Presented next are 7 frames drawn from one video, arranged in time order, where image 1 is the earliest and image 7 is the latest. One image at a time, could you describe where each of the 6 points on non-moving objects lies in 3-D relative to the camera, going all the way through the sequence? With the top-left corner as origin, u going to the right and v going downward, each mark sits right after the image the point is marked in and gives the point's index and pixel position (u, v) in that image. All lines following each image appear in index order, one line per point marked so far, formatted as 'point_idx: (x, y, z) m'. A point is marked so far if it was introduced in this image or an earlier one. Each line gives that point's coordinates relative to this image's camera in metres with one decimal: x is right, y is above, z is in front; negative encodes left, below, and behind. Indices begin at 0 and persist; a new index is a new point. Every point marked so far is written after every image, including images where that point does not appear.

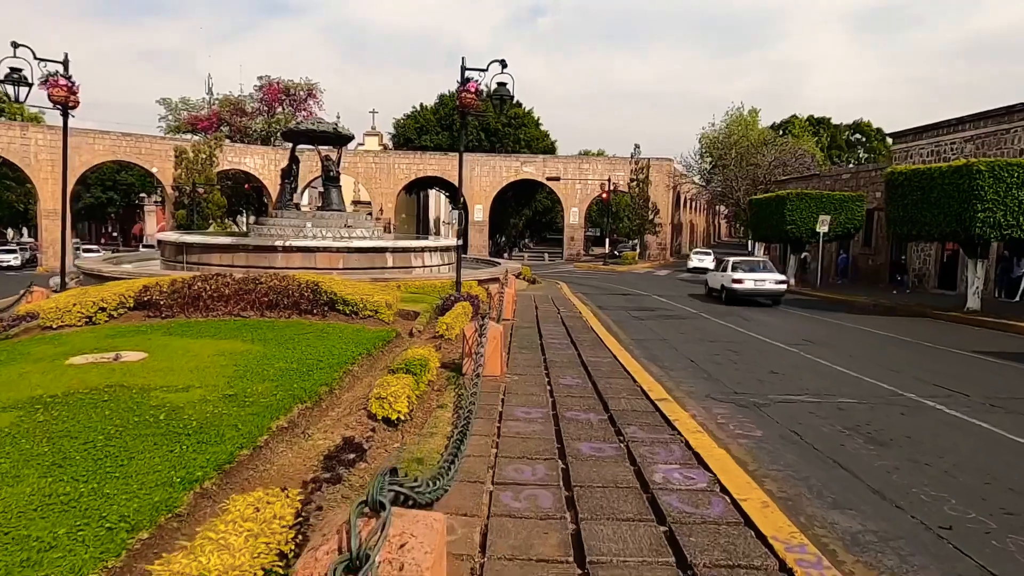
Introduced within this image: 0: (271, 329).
0: (-3.2, -0.6, +8.8) m
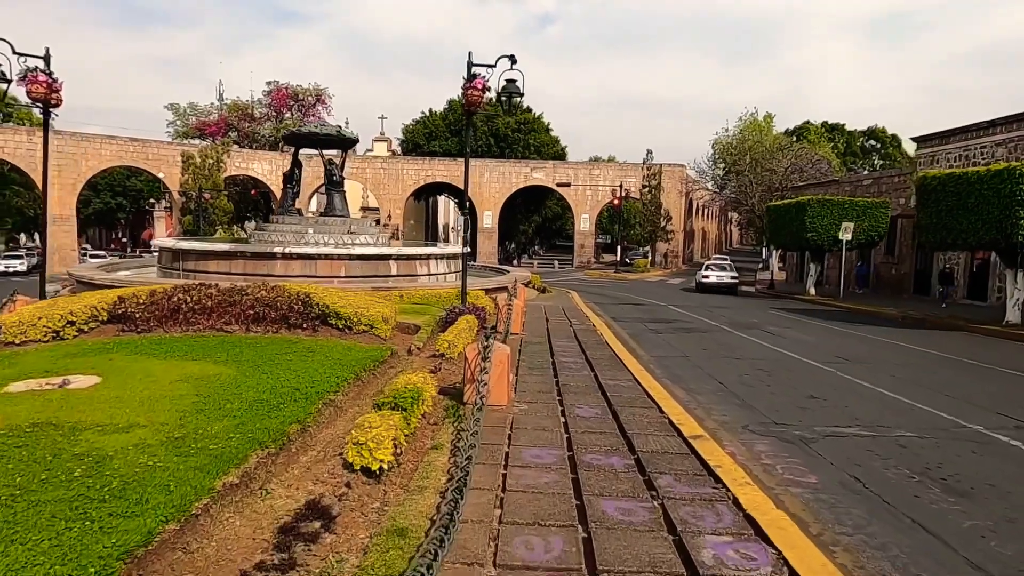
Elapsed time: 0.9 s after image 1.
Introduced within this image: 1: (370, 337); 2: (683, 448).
0: (-3.1, -0.7, +7.9) m
1: (-2.0, -0.7, +9.1) m
2: (+1.4, -1.3, +5.2) m
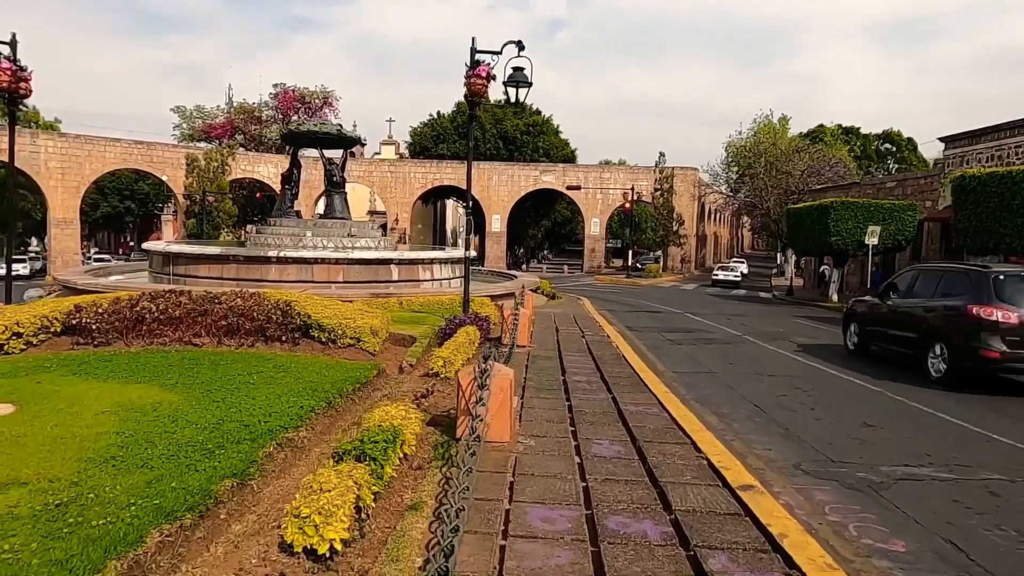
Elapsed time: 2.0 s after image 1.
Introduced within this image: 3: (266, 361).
0: (-3.1, -0.8, +6.9) m
1: (-1.9, -0.8, +8.1) m
2: (+1.4, -1.3, +4.1) m
3: (-2.7, -0.8, +7.2) m
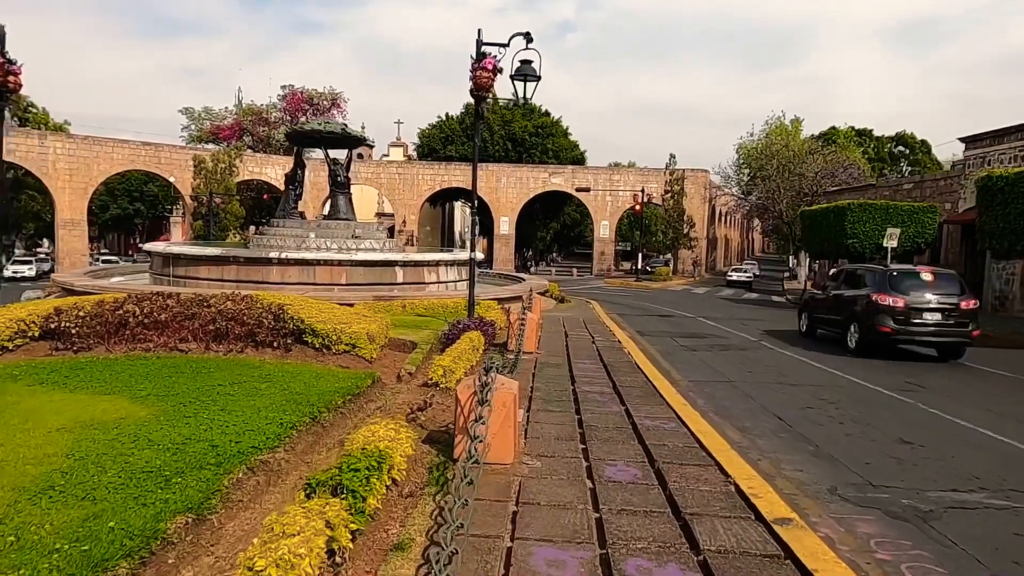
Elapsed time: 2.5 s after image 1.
0: (-3.0, -0.8, +6.4) m
1: (-1.9, -0.8, +7.6) m
2: (+1.4, -1.4, +3.5) m
3: (-2.6, -0.8, +6.7) m
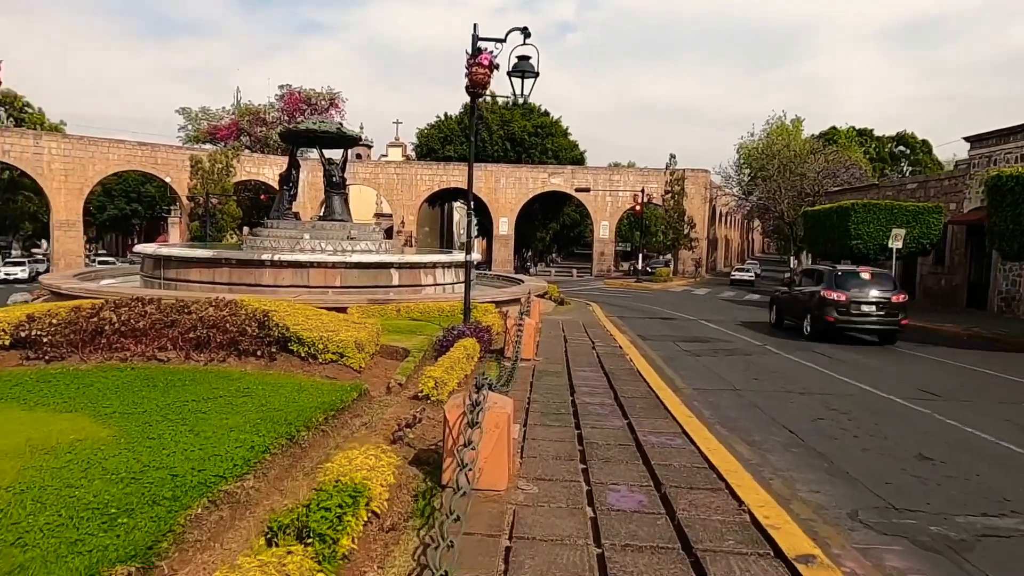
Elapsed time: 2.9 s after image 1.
0: (-3.0, -0.9, +6.0) m
1: (-1.9, -0.9, +7.2) m
2: (+1.3, -1.4, +3.2) m
3: (-2.7, -0.9, +6.3) m
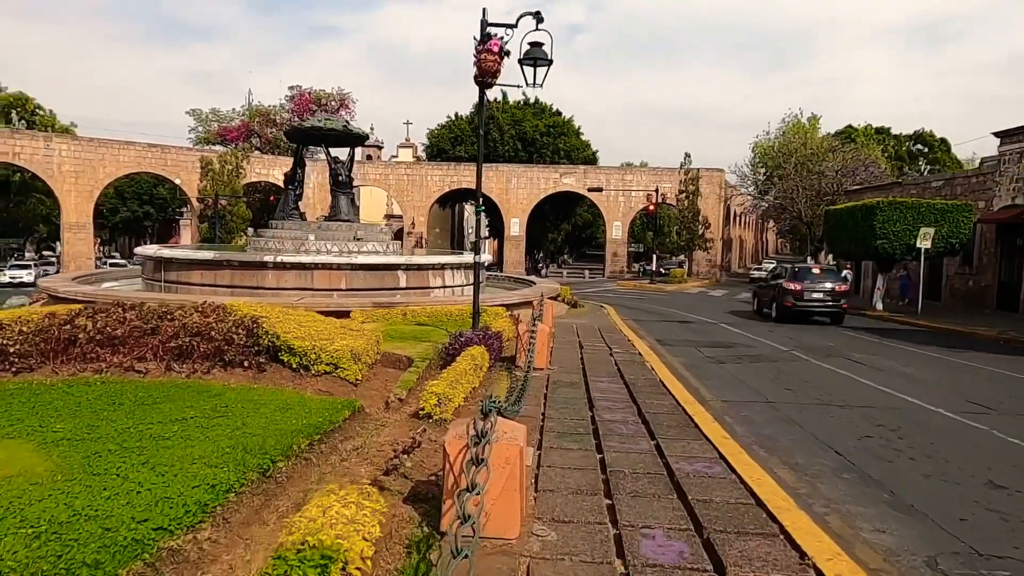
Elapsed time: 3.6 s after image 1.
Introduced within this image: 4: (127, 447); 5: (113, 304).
0: (-2.9, -0.9, +5.4) m
1: (-1.8, -0.9, +6.5) m
2: (+1.4, -1.5, +2.4) m
3: (-2.6, -0.9, +5.7) m
4: (-2.3, -1.0, +3.9) m
5: (-4.5, -0.2, +7.5) m
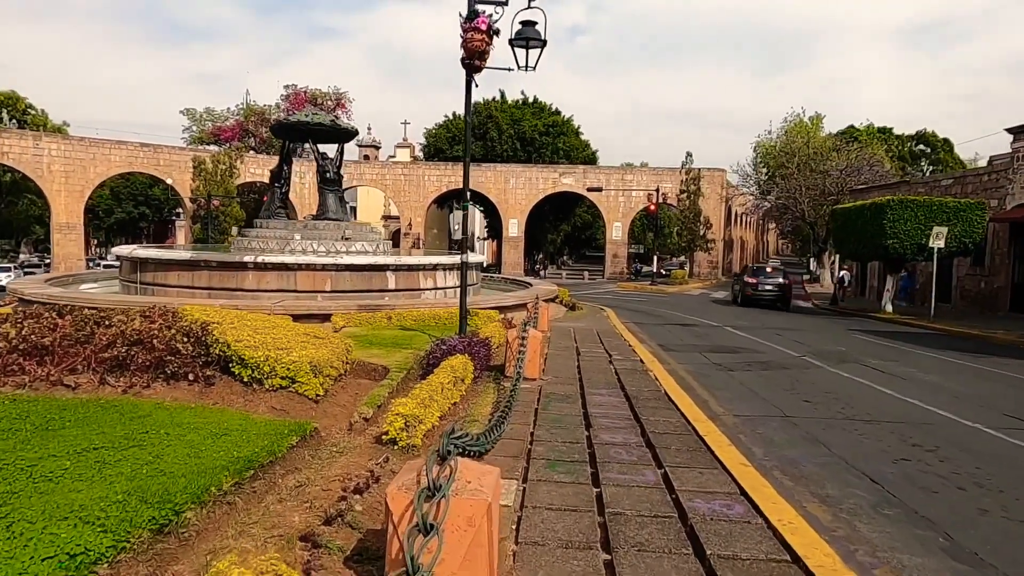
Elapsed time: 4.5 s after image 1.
0: (-3.1, -0.9, +4.5) m
1: (-1.9, -0.9, +5.6) m
2: (+1.3, -1.5, +1.6) m
3: (-2.7, -0.9, +4.8) m
4: (-2.5, -1.0, +3.1) m
5: (-4.7, -0.2, +6.6) m
